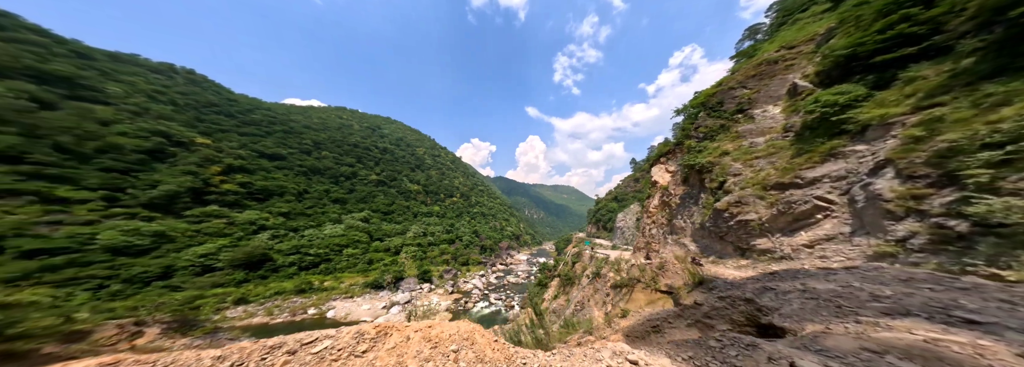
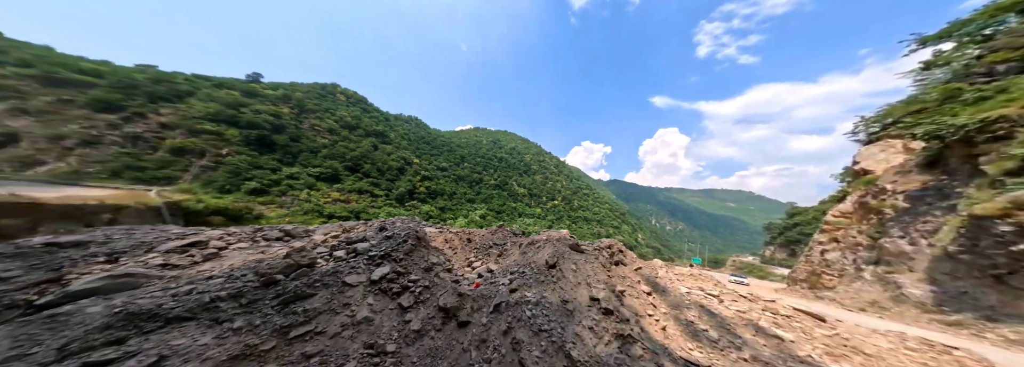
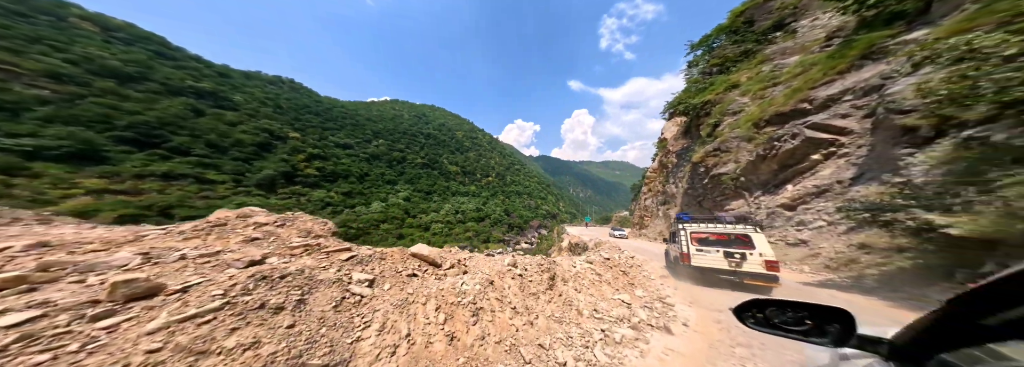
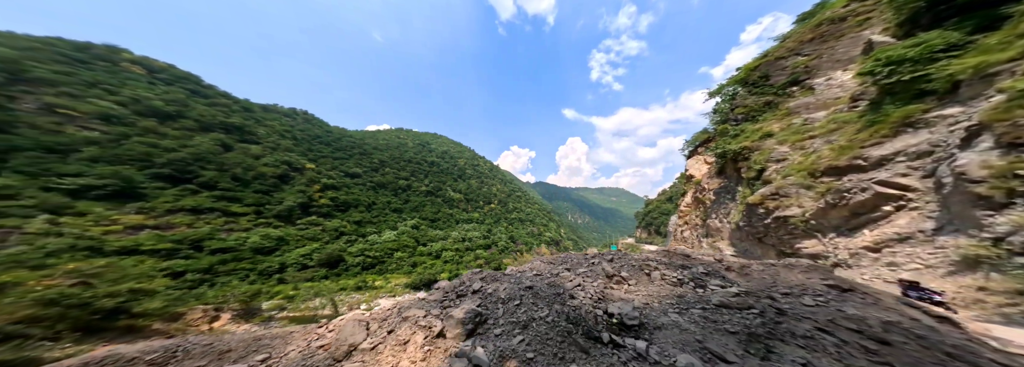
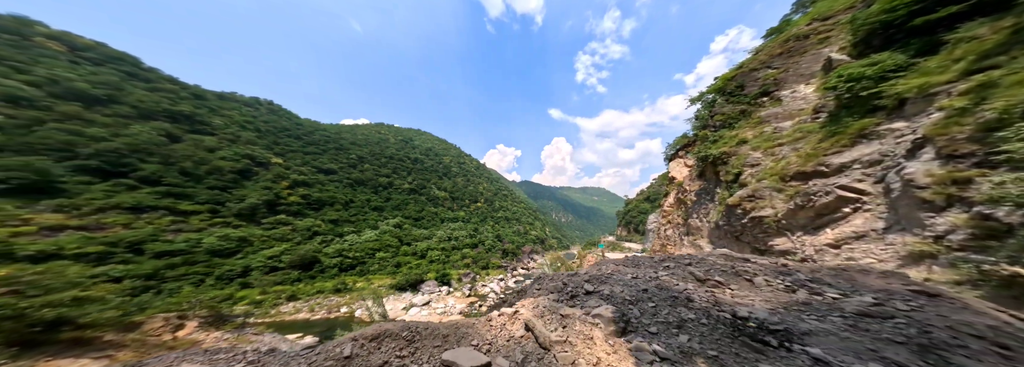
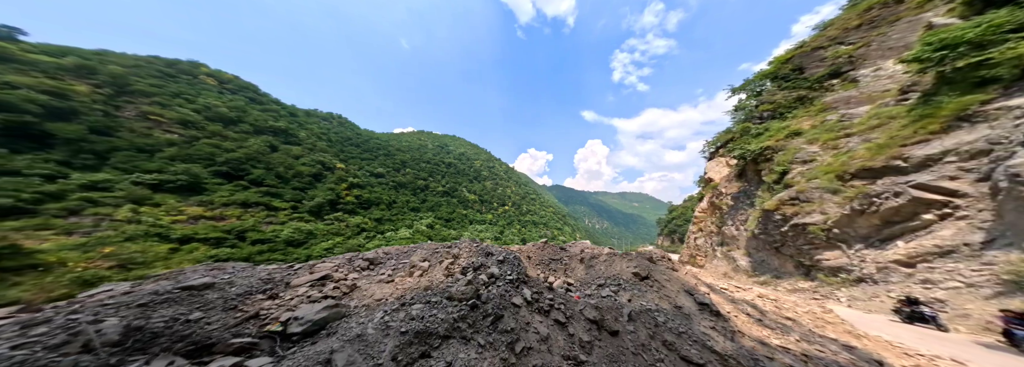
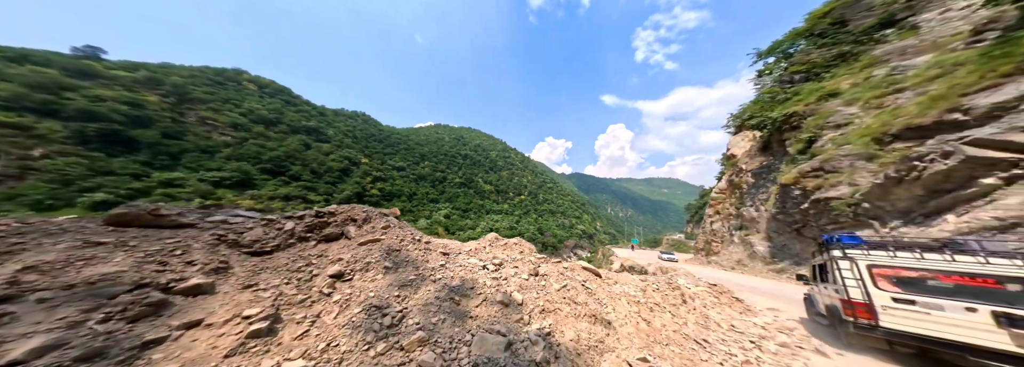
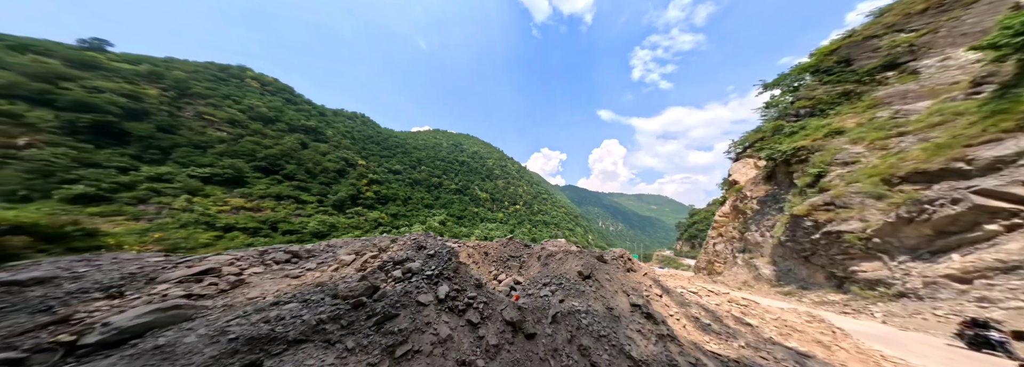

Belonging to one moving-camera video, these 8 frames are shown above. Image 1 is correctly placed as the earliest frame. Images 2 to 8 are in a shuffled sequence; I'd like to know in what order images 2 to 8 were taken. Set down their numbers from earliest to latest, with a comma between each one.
5, 4, 6, 8, 2, 7, 3
